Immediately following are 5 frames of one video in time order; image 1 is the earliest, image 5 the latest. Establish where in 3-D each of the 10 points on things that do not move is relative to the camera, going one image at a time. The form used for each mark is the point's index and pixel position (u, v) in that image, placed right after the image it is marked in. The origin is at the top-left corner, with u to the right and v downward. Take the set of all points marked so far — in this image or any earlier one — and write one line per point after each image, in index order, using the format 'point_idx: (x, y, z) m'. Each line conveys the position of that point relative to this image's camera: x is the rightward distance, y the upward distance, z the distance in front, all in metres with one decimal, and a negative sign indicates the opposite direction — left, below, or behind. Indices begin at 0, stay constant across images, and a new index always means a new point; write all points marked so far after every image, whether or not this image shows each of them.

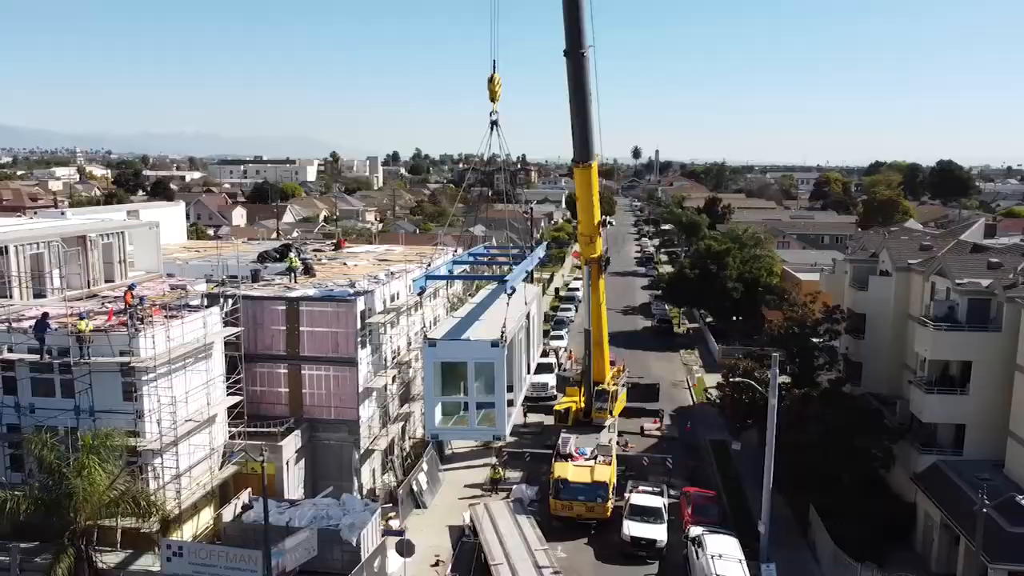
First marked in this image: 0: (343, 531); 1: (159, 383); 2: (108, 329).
0: (-4.0, -5.7, +18.9) m
1: (-8.2, -2.2, +18.6) m
2: (-9.3, -0.9, +18.4) m
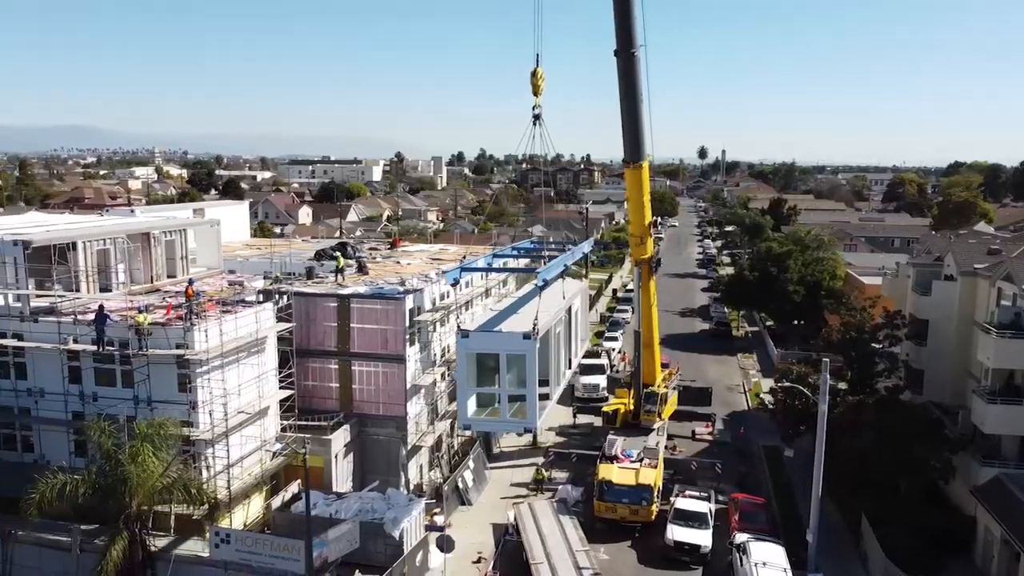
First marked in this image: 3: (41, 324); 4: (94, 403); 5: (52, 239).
0: (-3.0, -5.7, +19.2) m
1: (-7.2, -2.1, +19.3) m
2: (-8.3, -0.8, +19.1) m
3: (-11.4, -0.8, +19.4) m
4: (-10.1, -2.8, +19.4) m
5: (-11.3, +1.2, +19.7) m
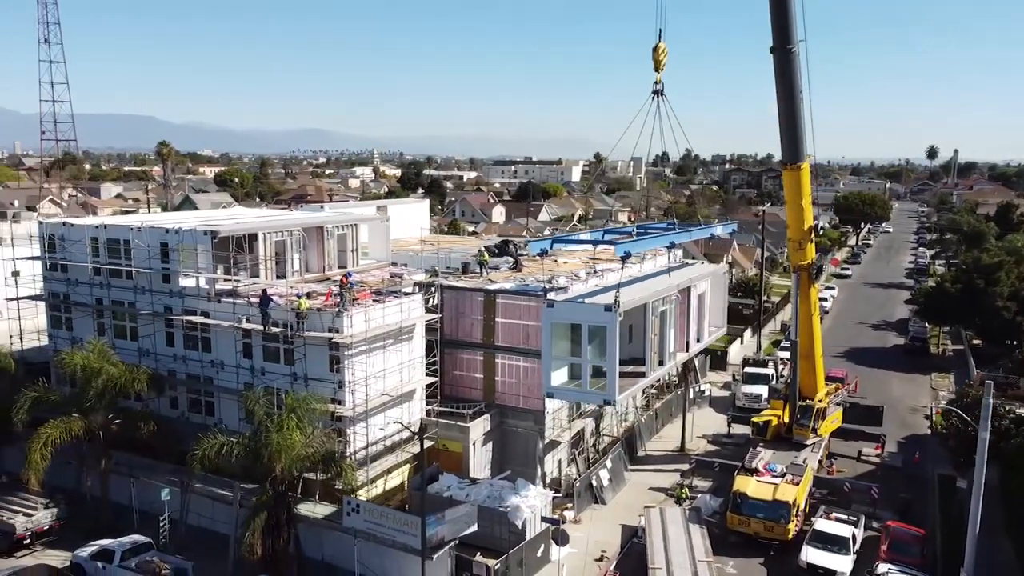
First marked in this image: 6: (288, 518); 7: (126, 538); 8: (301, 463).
0: (-0.1, -5.6, +19.9) m
1: (-4.0, -1.8, +21.0) m
2: (-5.0, -0.5, +21.1) m
3: (-8.0, -0.4, +22.2) m
4: (-6.8, -2.4, +21.8) m
5: (-7.7, +1.6, +22.4) m
6: (-5.2, -5.3, +18.6) m
7: (-9.3, -6.0, +19.3) m
8: (-4.9, -4.0, +18.5) m
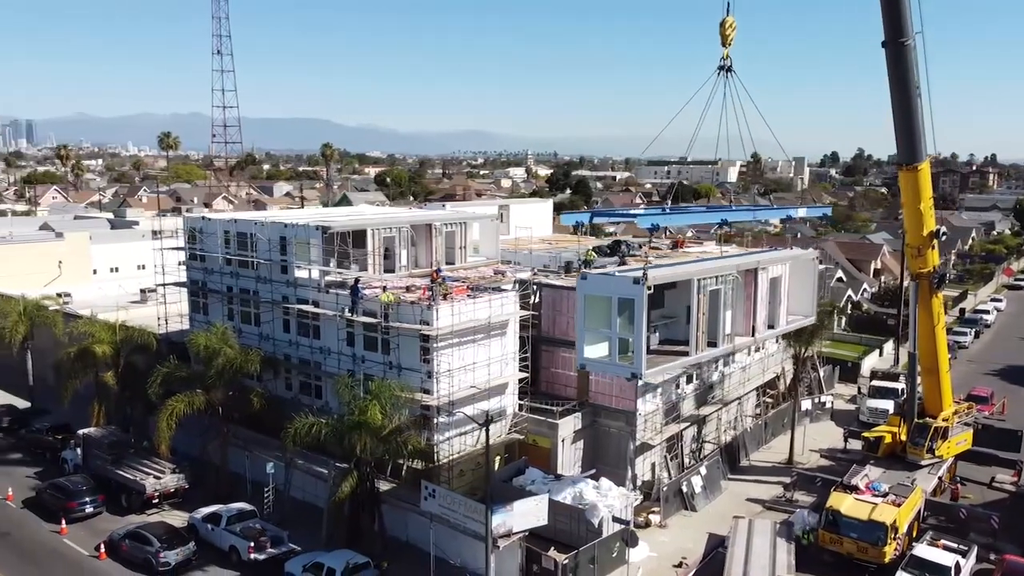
0: (+1.8, -5.5, +20.0) m
1: (-1.8, -1.7, +21.8) m
2: (-2.7, -0.4, +22.1) m
3: (-5.4, -0.2, +23.7) m
4: (-4.3, -2.2, +23.1) m
5: (-5.0, +1.8, +23.9) m
6: (-3.5, -5.1, +19.7) m
7: (-7.4, -5.7, +21.2) m
8: (-3.1, -3.9, +19.6) m
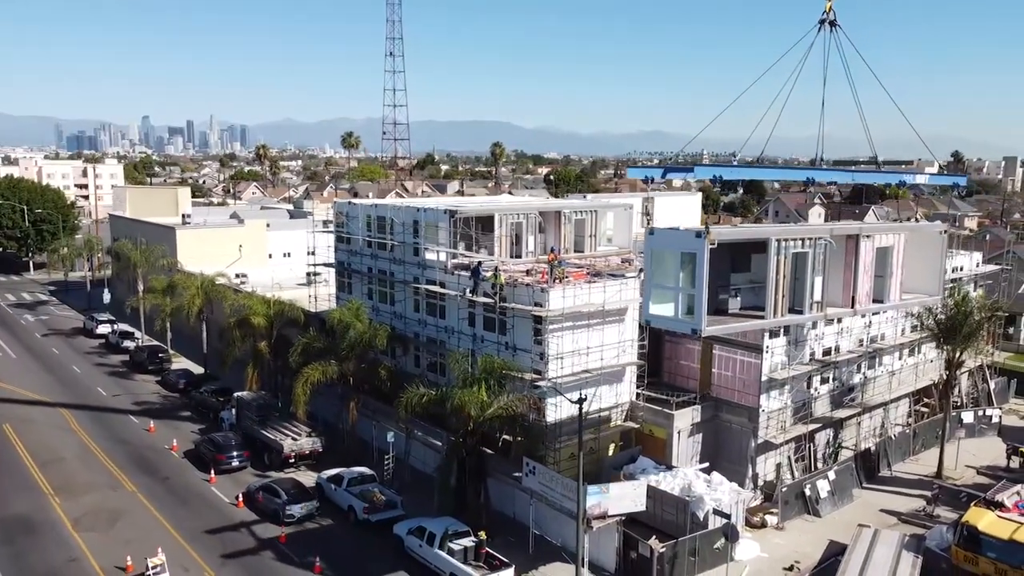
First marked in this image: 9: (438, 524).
0: (+4.3, -5.2, +19.5) m
1: (+1.3, -1.2, +22.1) m
2: (+0.5, +0.1, +22.5) m
3: (-1.8, +0.4, +24.7) m
4: (-0.9, -1.6, +23.9) m
5: (-1.3, +2.4, +24.8) m
6: (-0.9, -4.6, +20.3) m
7: (-4.4, -5.1, +22.7) m
8: (-0.6, -3.4, +20.1) m
9: (-1.8, -5.7, +19.2) m
